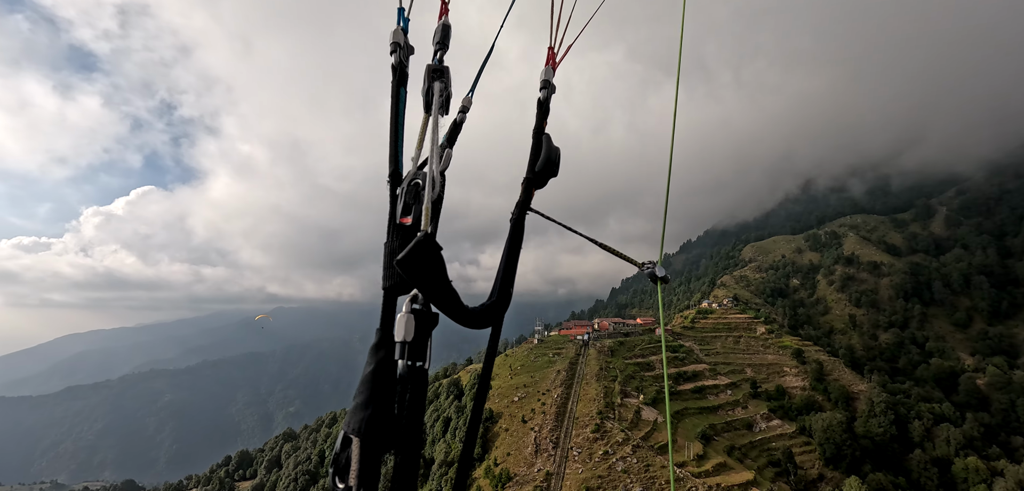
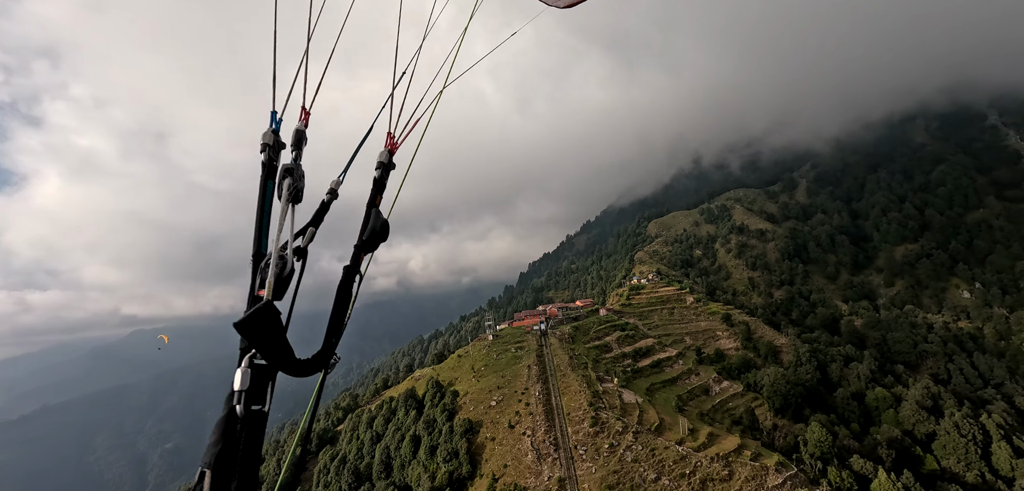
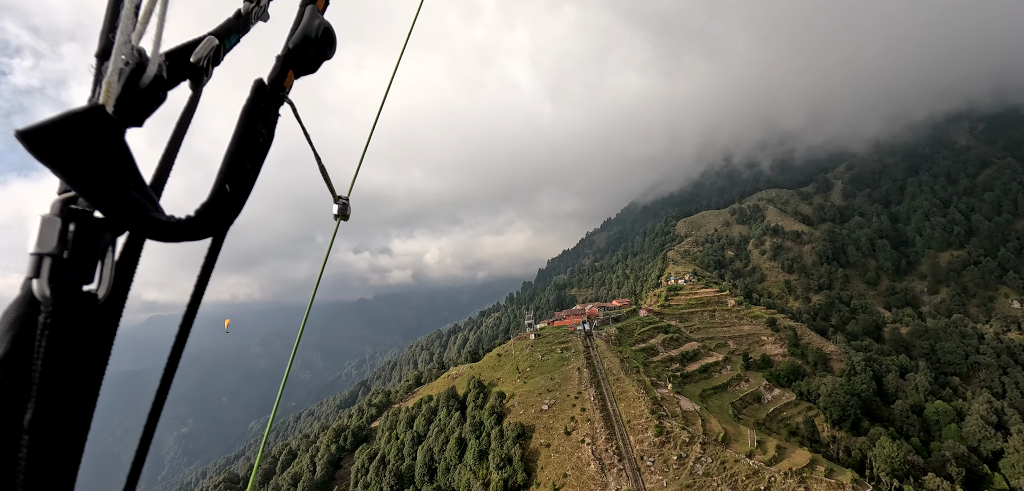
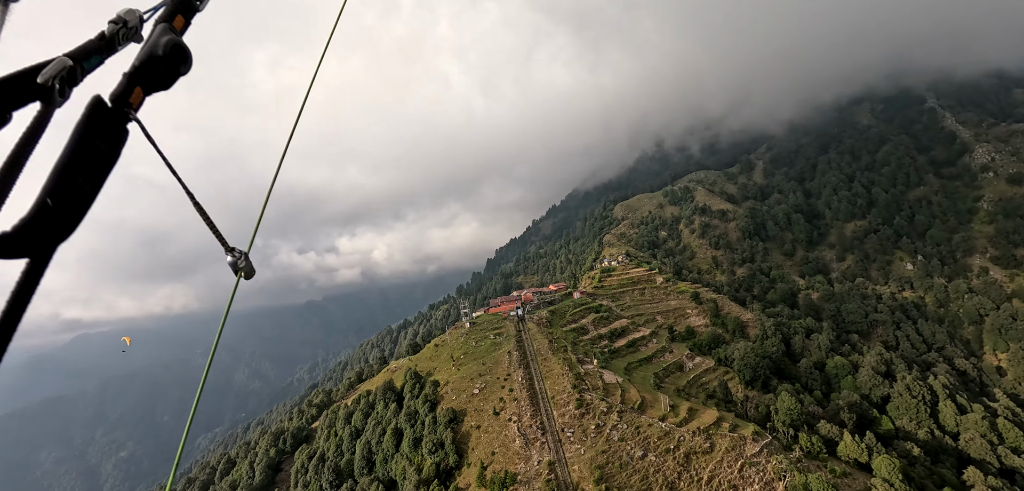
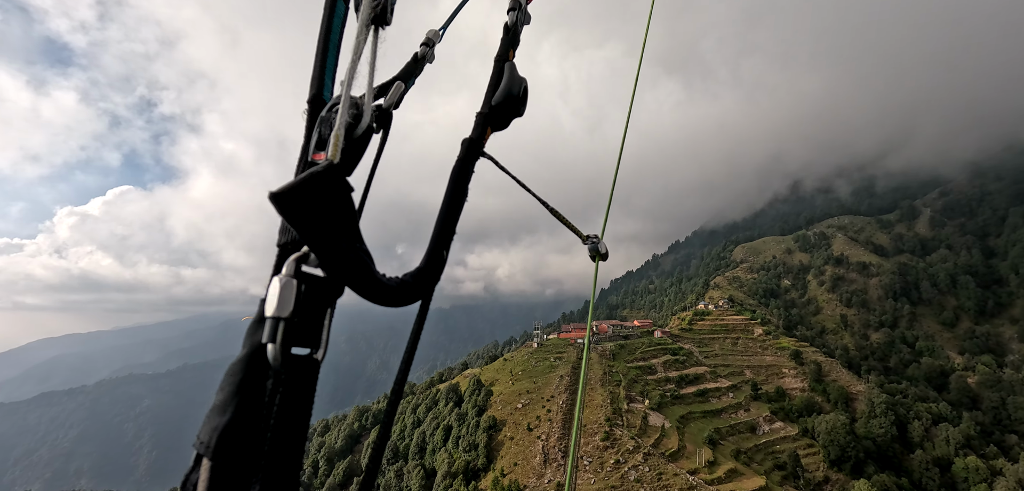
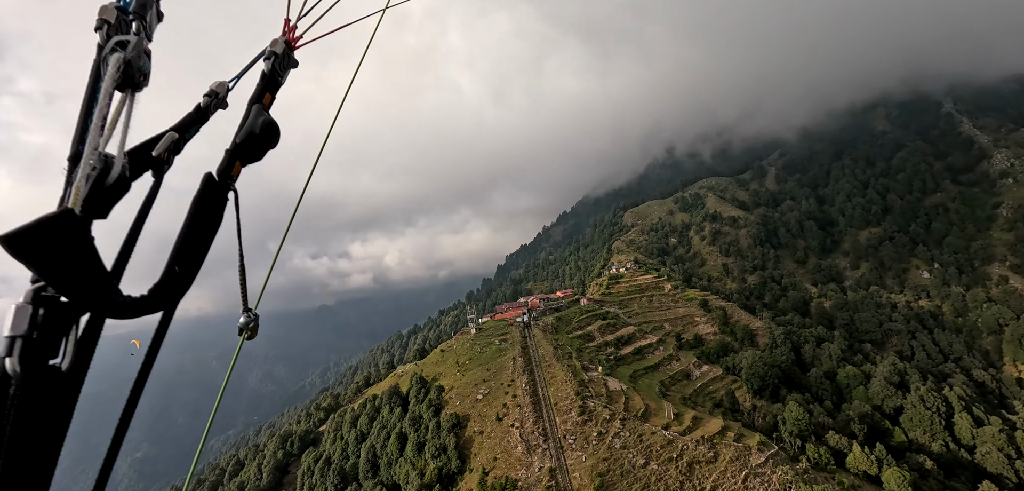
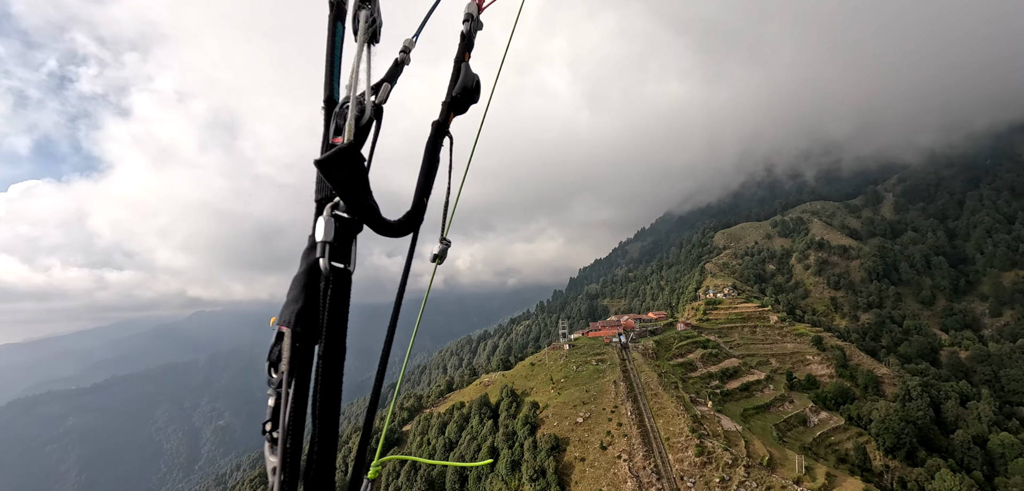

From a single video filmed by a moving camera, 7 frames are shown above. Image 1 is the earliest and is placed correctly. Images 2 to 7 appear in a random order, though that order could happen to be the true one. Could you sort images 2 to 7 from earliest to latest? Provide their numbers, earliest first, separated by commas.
5, 2, 6, 4, 3, 7
